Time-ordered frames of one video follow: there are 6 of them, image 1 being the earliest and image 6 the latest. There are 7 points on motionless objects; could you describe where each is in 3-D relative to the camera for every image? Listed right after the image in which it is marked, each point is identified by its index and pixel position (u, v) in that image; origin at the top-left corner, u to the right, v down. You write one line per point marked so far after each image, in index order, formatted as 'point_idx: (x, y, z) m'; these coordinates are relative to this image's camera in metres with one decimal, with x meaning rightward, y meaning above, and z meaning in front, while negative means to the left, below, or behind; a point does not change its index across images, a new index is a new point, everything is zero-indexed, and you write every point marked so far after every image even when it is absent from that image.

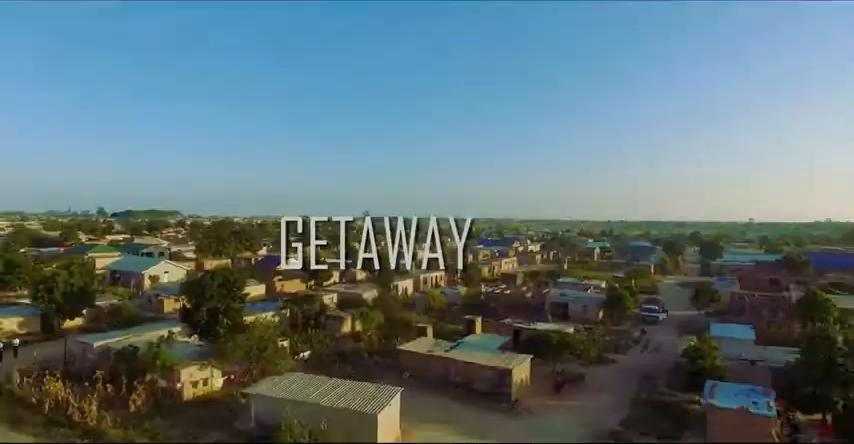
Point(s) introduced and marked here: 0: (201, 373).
0: (-6.2, -4.1, +14.6) m
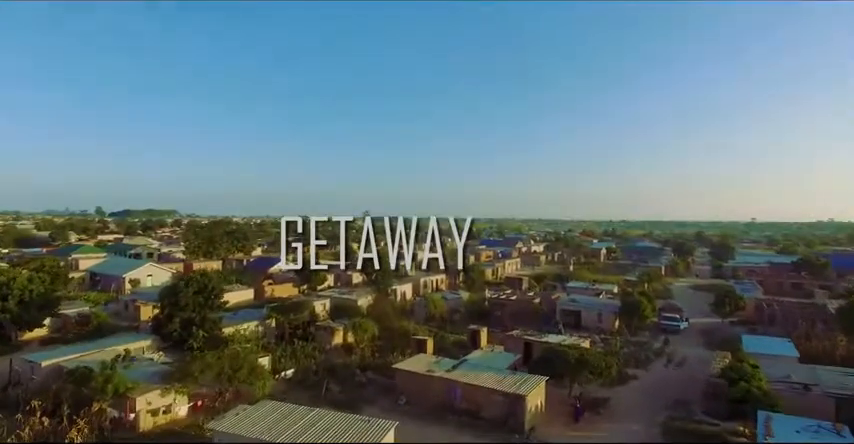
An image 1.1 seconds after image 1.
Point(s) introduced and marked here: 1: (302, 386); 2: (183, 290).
0: (-6.2, -4.2, +12.5) m
1: (-3.8, -4.9, +16.0) m
2: (-8.5, -2.3, +18.4) m
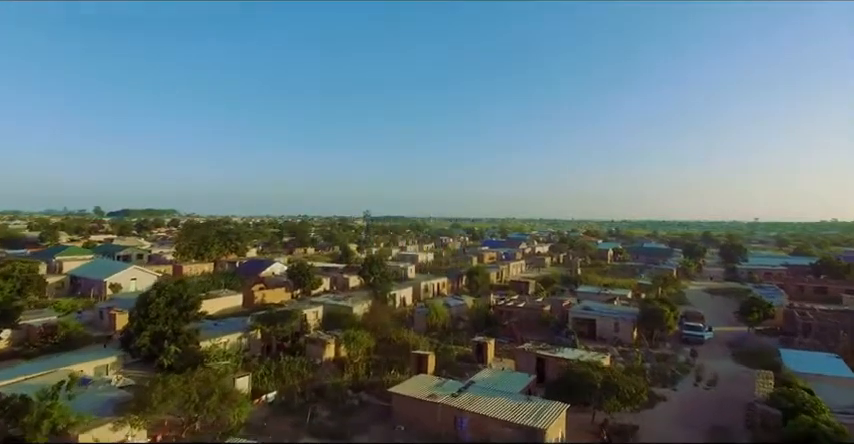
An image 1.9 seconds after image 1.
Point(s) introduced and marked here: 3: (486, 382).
0: (-6.2, -4.2, +10.5) m
1: (-3.7, -5.0, +14.0) m
2: (-8.4, -2.4, +16.4) m
3: (+1.5, -4.1, +13.8) m
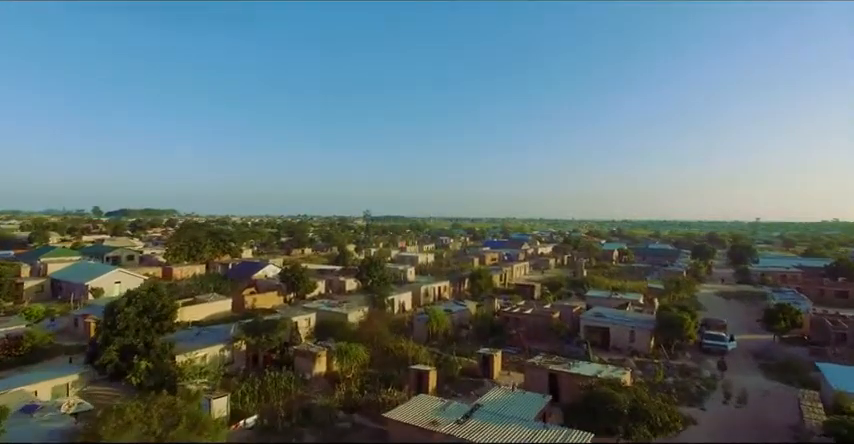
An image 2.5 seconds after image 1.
0: (-6.2, -4.2, +8.8) m
1: (-3.7, -5.0, +12.4) m
2: (-8.4, -2.4, +14.7) m
3: (+1.5, -4.2, +12.1) m
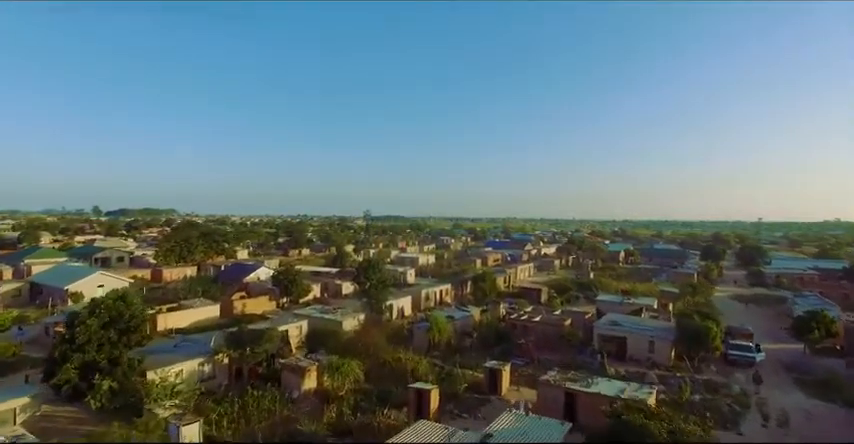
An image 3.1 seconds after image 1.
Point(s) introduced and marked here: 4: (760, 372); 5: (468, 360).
0: (-6.1, -4.2, +7.2) m
1: (-3.7, -5.0, +10.7) m
2: (-8.4, -2.4, +13.0) m
3: (+1.6, -4.2, +10.5) m
4: (+11.0, -5.0, +17.6) m
5: (+1.4, -4.8, +18.5) m
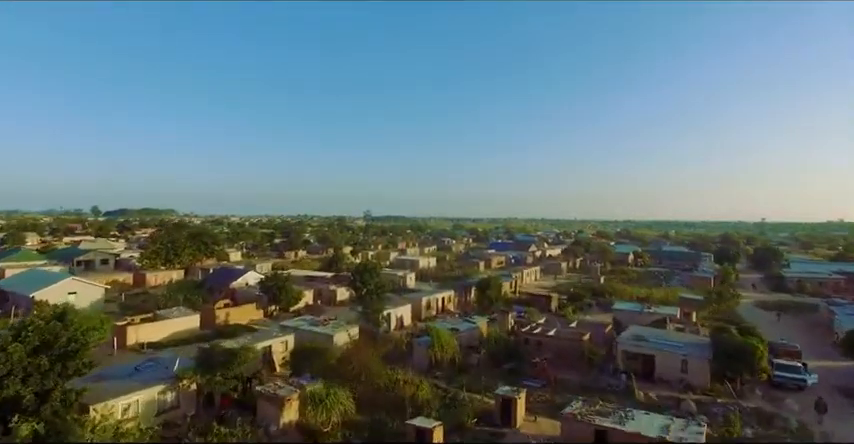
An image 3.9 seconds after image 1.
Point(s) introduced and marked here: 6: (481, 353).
0: (-6.1, -4.3, +4.8) m
1: (-3.6, -5.1, +8.4) m
2: (-8.3, -2.4, +10.7) m
3: (+1.6, -4.2, +8.1) m
4: (+11.0, -5.0, +15.2) m
5: (+1.5, -4.9, +16.2) m
6: (+1.9, -4.6, +18.4) m
